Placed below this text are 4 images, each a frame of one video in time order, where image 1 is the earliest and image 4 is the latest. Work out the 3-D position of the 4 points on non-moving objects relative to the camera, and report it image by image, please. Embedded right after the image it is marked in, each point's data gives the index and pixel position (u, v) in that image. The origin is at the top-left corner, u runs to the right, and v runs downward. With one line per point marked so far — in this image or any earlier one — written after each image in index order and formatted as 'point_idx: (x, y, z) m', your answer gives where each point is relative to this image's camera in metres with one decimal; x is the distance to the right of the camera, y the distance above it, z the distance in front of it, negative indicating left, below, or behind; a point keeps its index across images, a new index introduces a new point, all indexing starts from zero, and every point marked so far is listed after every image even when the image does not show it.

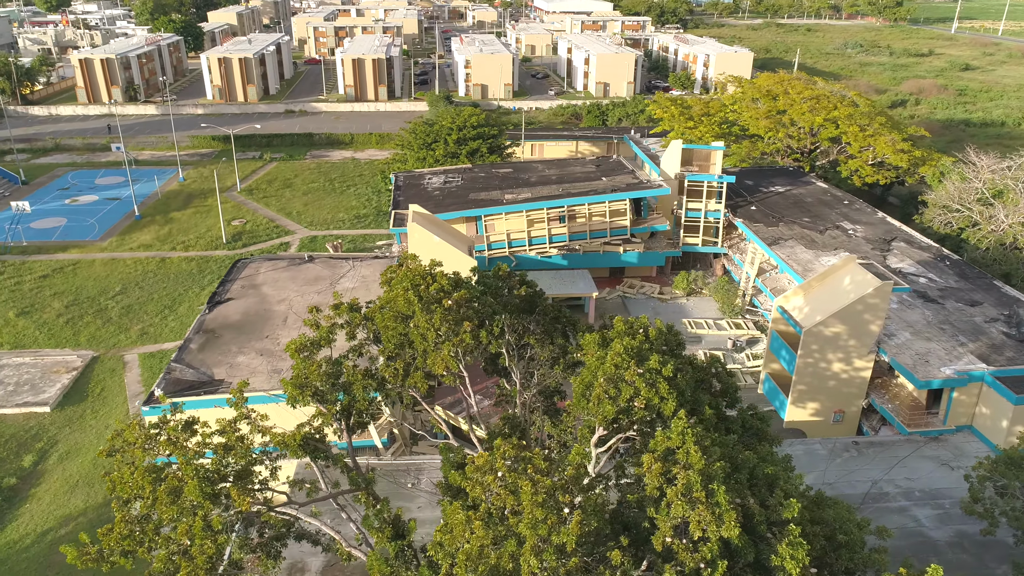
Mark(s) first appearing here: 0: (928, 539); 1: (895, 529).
0: (+11.4, -6.9, +19.4) m
1: (+10.7, -6.7, +19.8) m
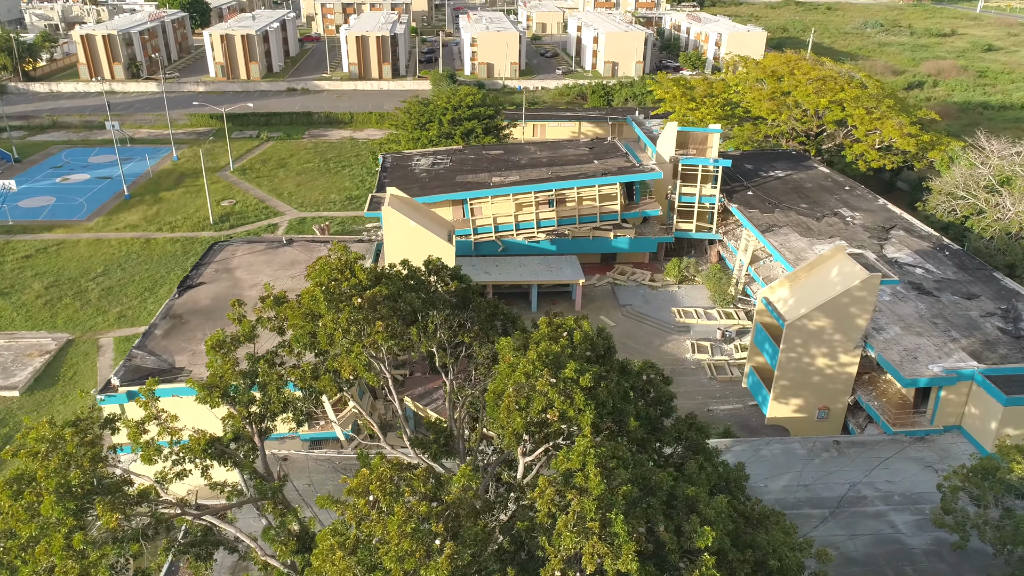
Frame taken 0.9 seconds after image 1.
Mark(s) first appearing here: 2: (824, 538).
0: (+10.2, -6.7, +18.5) m
1: (+9.5, -6.6, +18.8) m
2: (+8.3, -6.6, +18.8) m
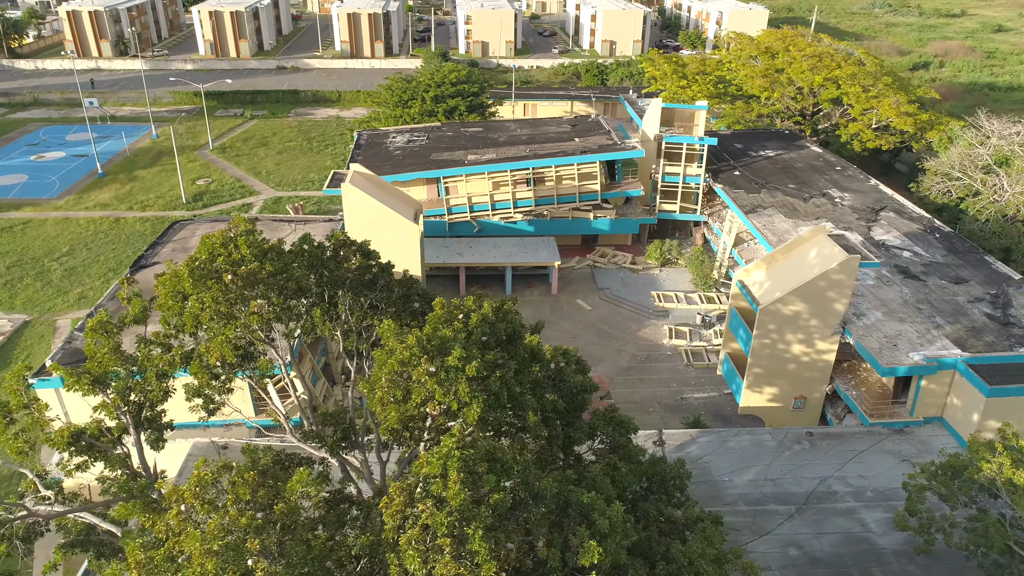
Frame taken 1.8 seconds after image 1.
0: (+8.8, -6.3, +17.3) m
1: (+8.1, -6.1, +17.7) m
2: (+6.9, -6.2, +17.6) m
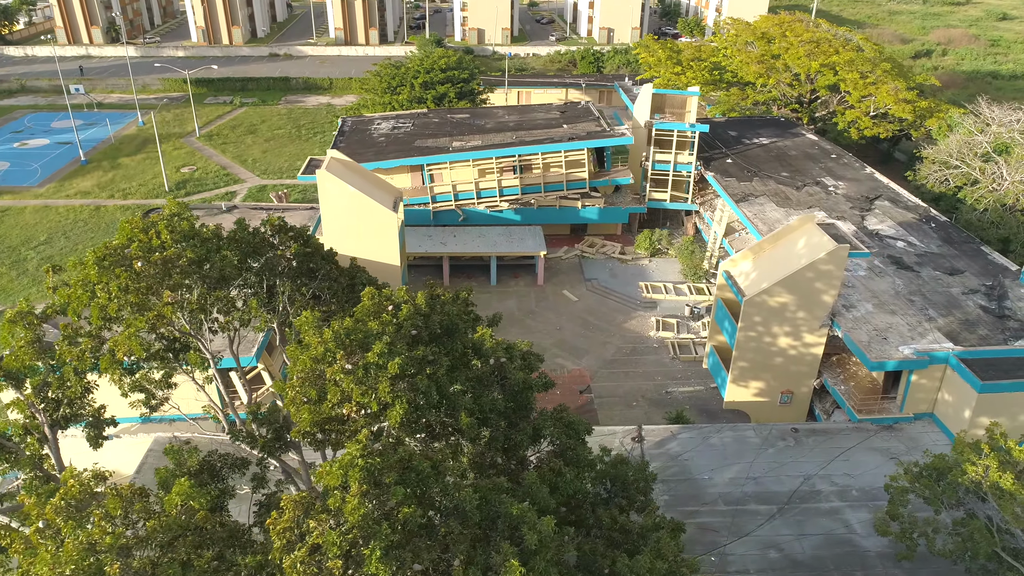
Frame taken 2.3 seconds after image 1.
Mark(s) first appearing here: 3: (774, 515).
0: (+8.1, -6.1, +16.6) m
1: (+7.4, -5.9, +16.9) m
2: (+6.1, -6.0, +16.9) m
3: (+6.5, -5.6, +17.5) m
